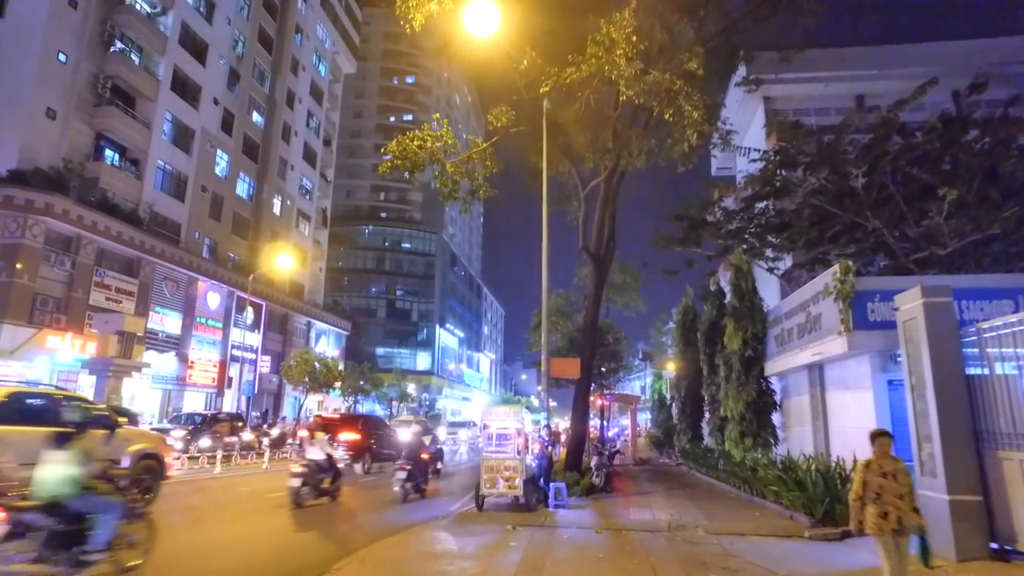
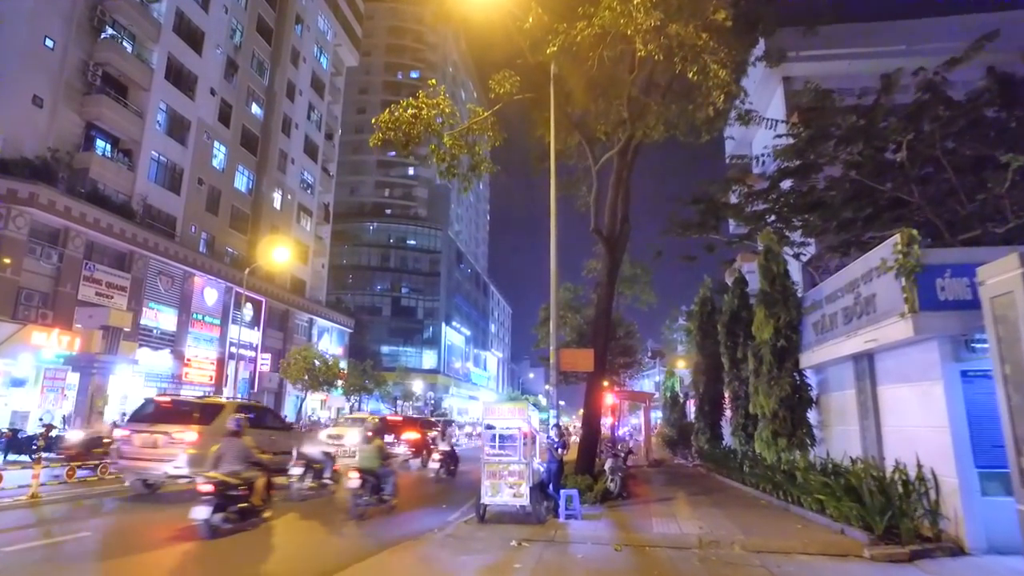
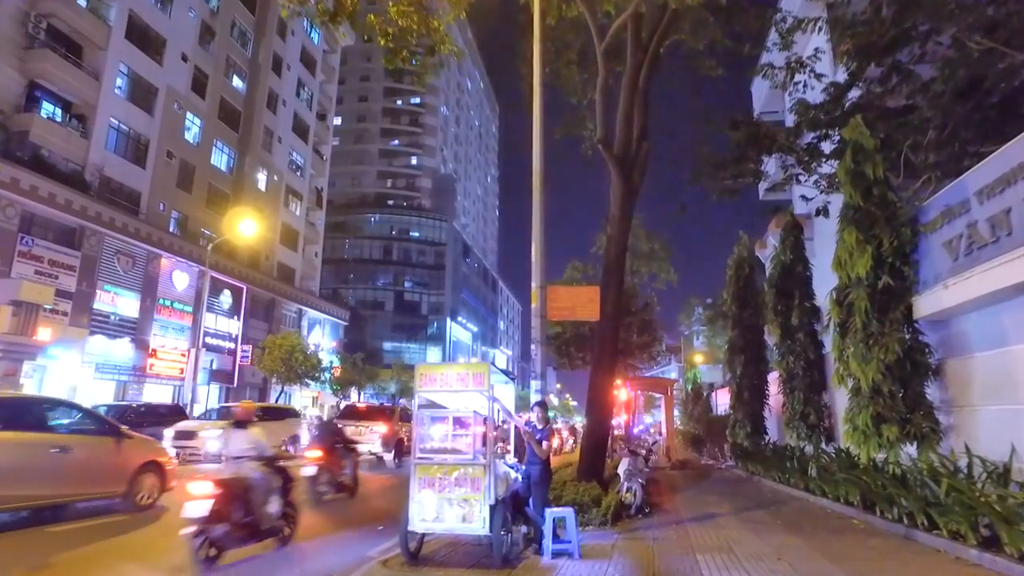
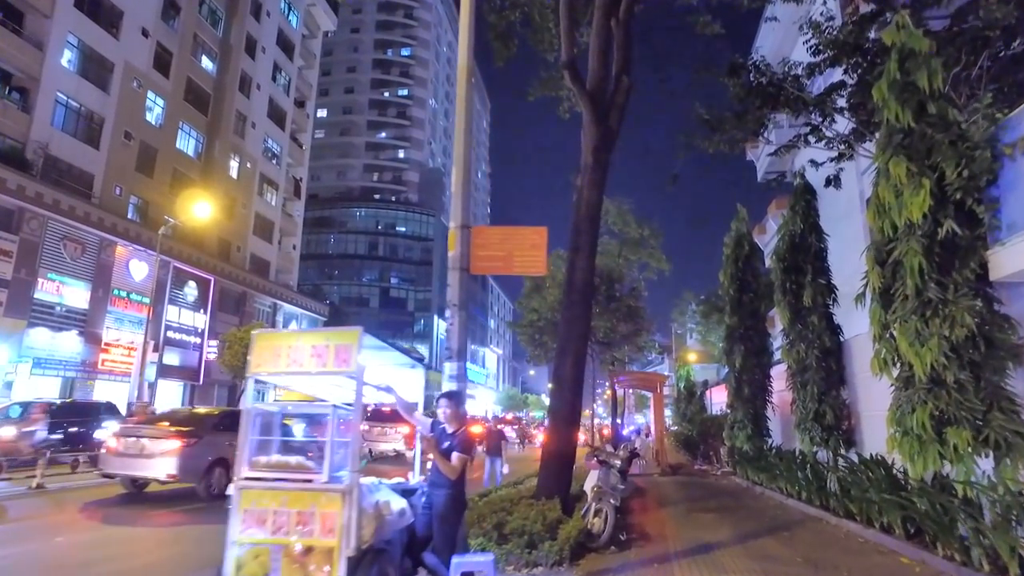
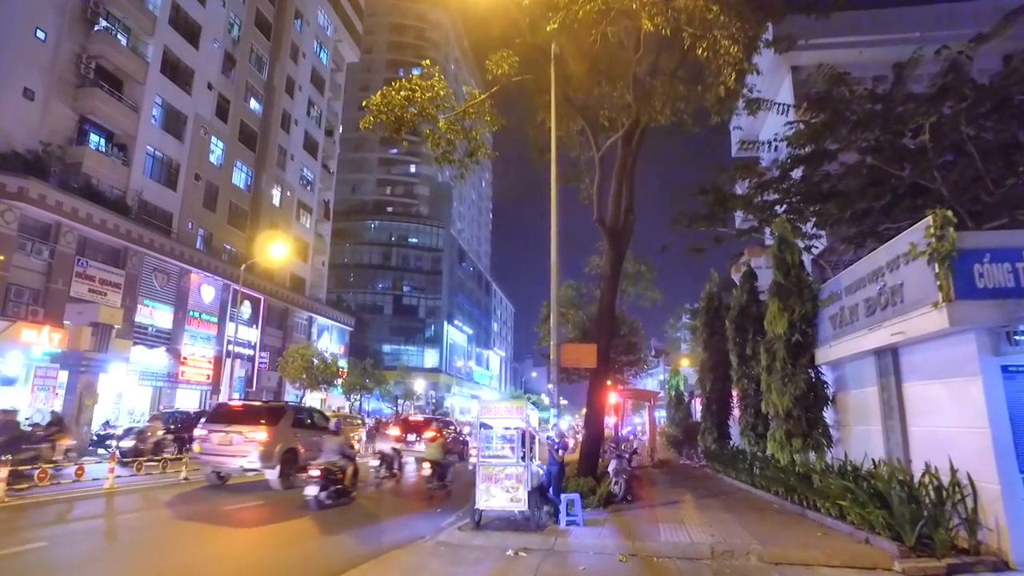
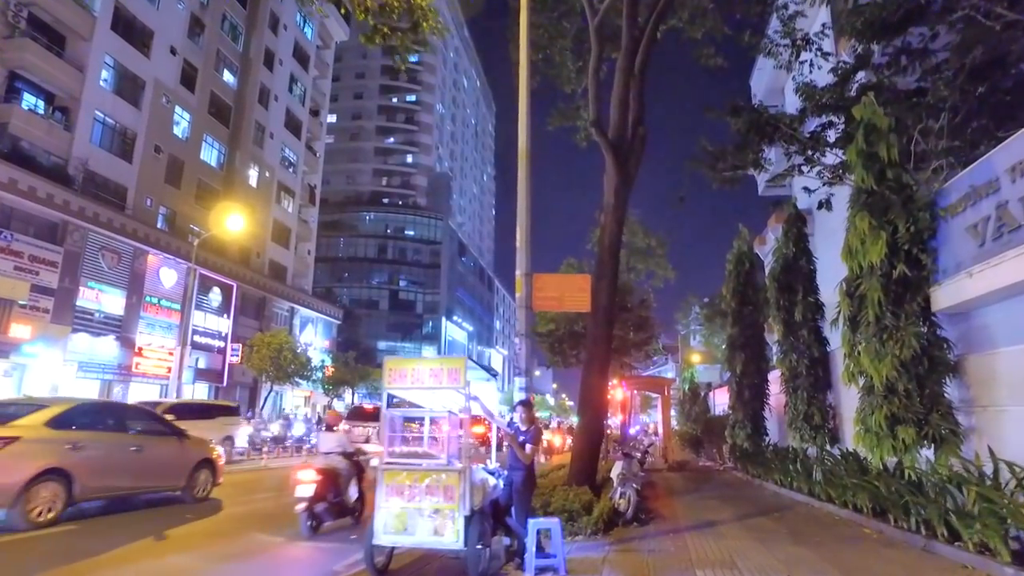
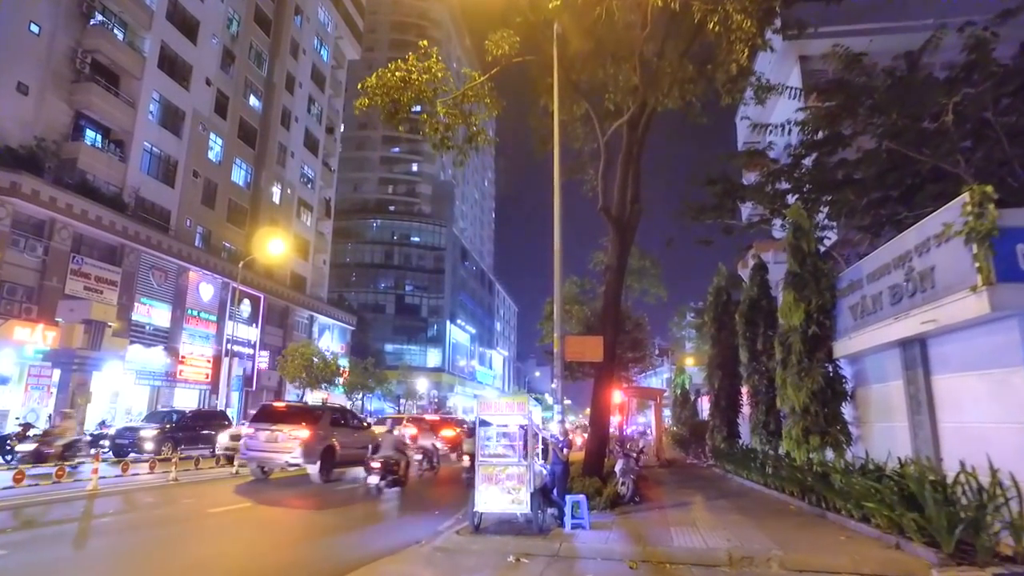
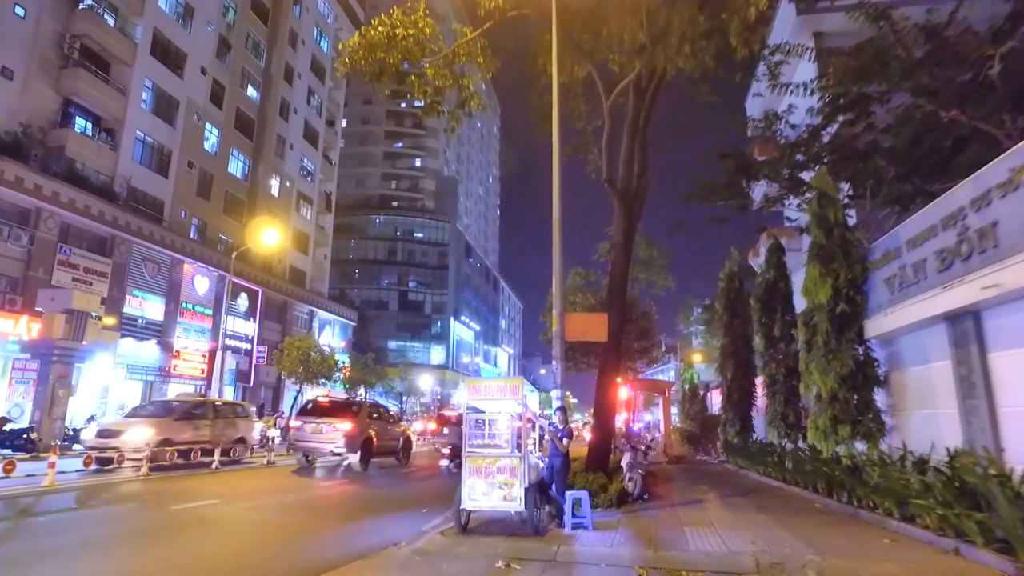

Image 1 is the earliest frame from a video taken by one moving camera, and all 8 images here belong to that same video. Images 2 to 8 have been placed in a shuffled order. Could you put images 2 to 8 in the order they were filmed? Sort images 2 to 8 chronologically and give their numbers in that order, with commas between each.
2, 5, 7, 8, 3, 6, 4
